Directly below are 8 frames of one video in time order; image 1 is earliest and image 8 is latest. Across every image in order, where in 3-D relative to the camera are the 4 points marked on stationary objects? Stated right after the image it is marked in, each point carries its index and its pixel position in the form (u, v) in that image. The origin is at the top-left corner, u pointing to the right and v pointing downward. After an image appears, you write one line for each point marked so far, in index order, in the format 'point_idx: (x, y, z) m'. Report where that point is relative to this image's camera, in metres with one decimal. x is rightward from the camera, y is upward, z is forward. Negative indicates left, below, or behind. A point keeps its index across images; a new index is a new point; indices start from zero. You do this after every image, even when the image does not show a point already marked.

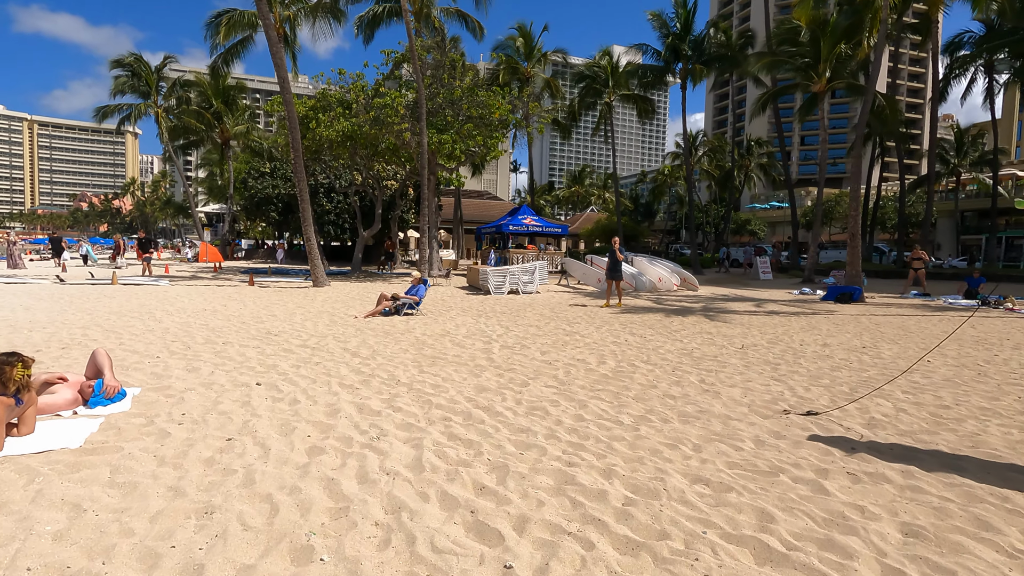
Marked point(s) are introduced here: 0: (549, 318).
0: (+0.7, -0.6, +10.6) m
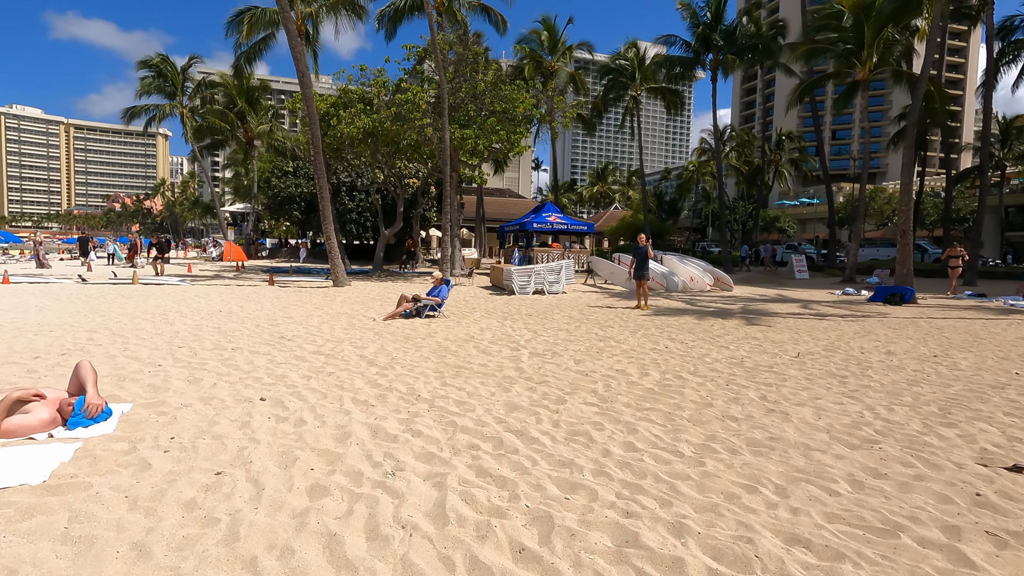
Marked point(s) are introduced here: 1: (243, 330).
0: (+1.2, -0.6, +10.0) m
1: (-4.0, -0.6, +8.0) m
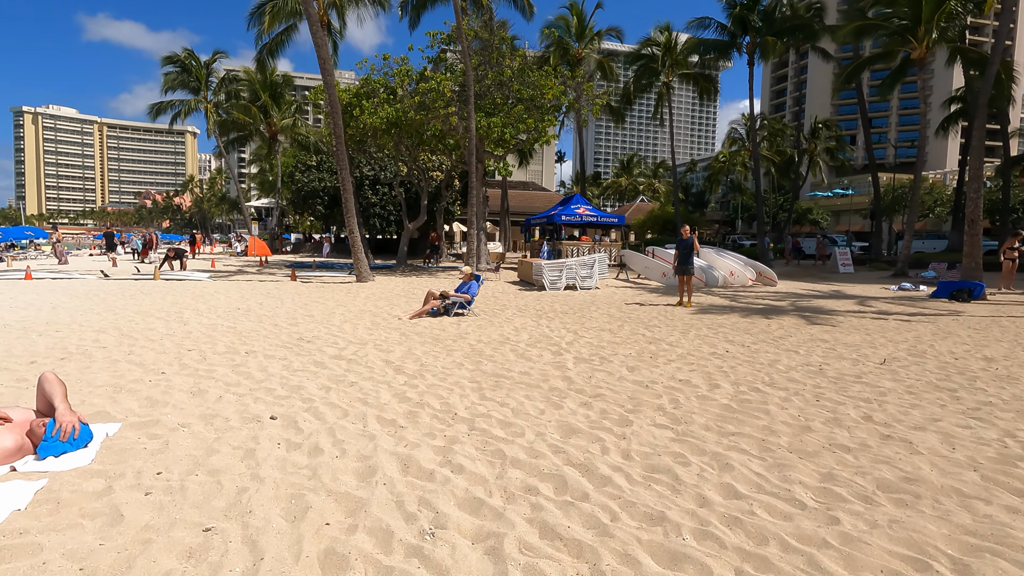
0: (+1.9, -0.6, +9.2) m
1: (-3.5, -0.6, +7.4) m
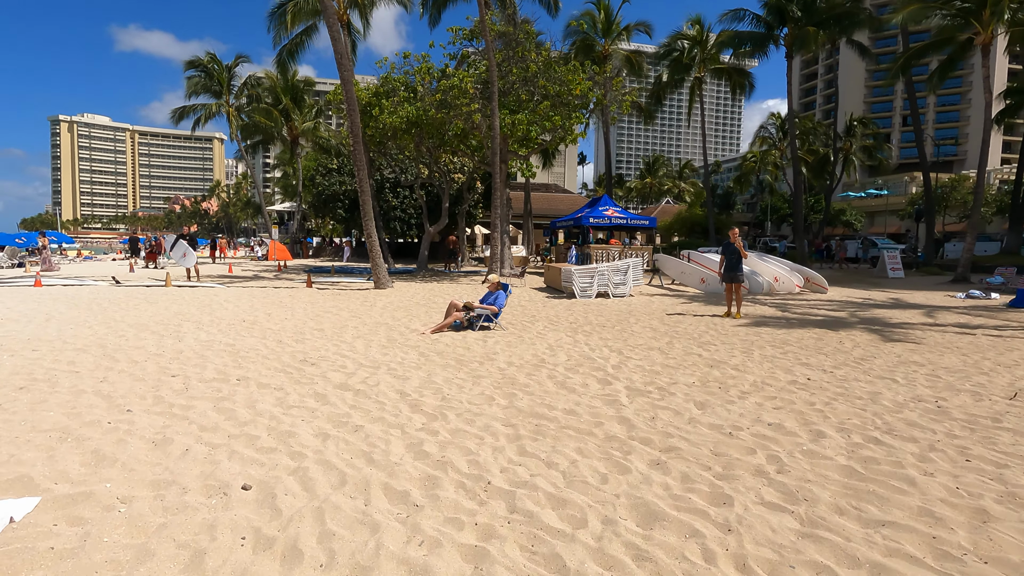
0: (+2.3, -0.7, +8.1) m
1: (-3.1, -0.7, +6.5) m
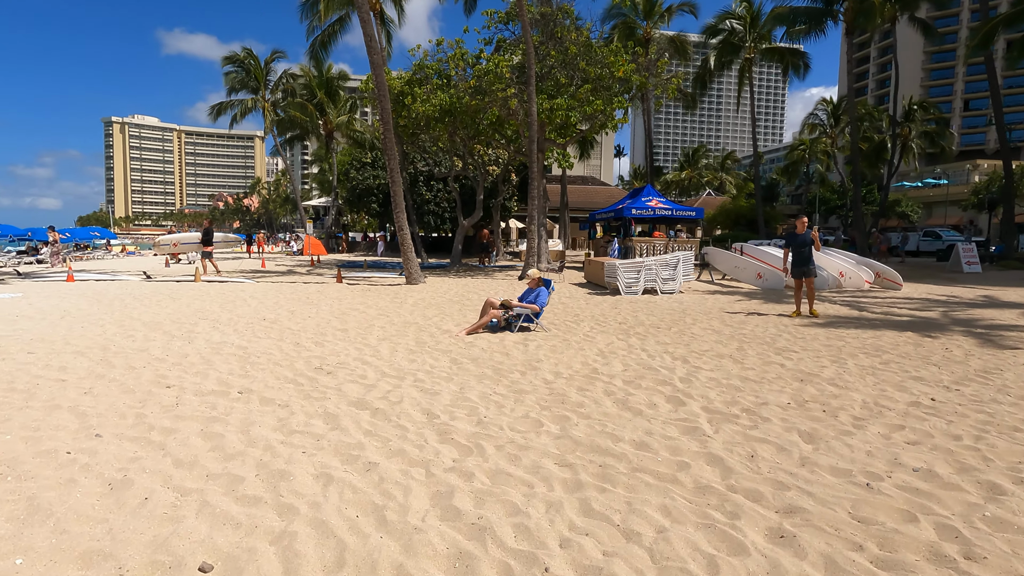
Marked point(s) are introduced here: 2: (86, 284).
0: (+2.9, -0.7, +7.0) m
1: (-2.6, -0.7, +5.8) m
2: (-10.6, +0.1, +13.4) m
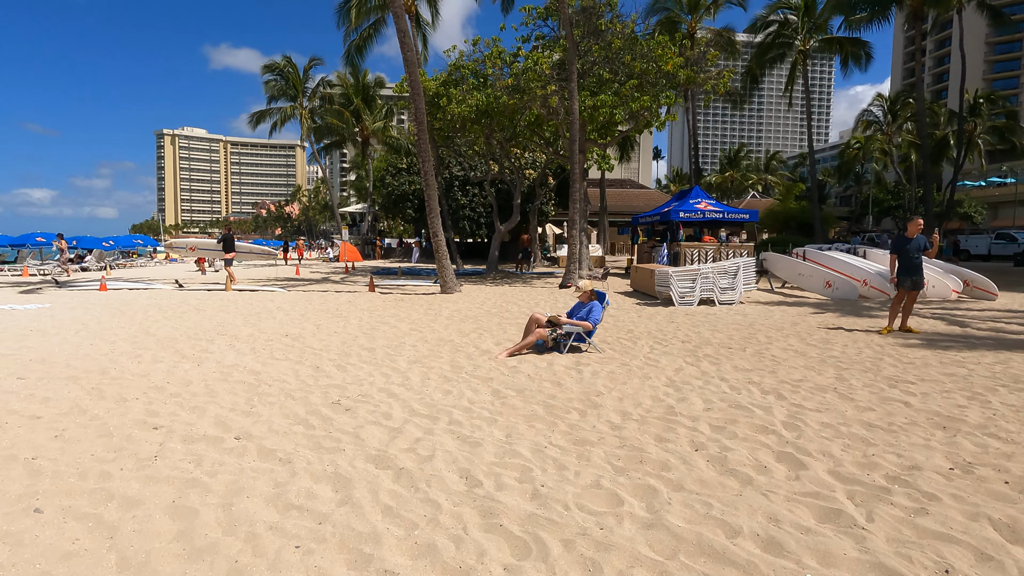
0: (+3.5, -0.8, +5.8) m
1: (-2.1, -0.9, +5.0) m
2: (-9.6, -0.1, +13.2) m
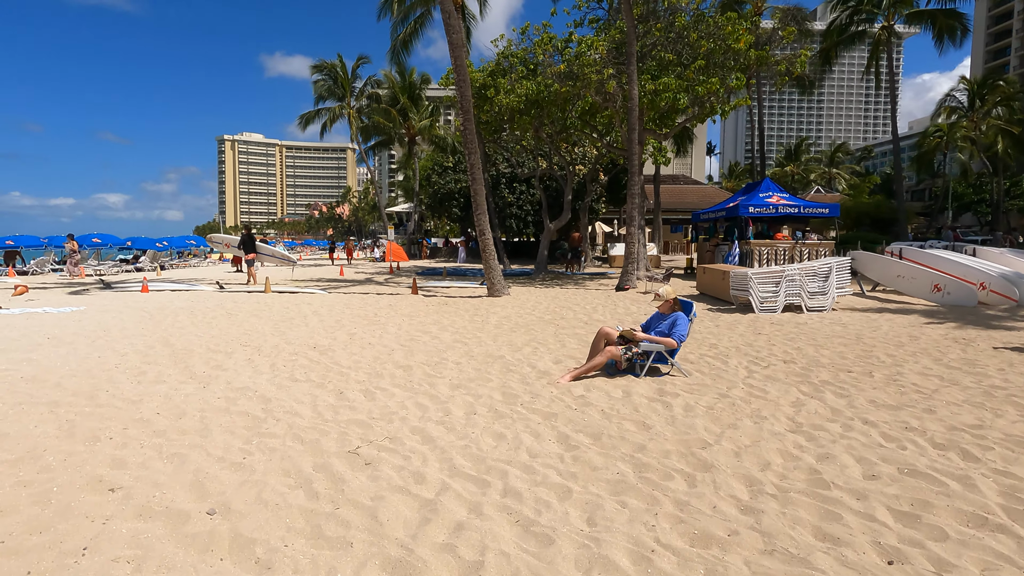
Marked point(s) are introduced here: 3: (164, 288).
0: (+4.0, -0.9, +4.4) m
1: (-1.6, -0.9, +4.0) m
2: (-8.4, -0.1, +12.8) m
3: (-9.1, 0.0, +14.2) m
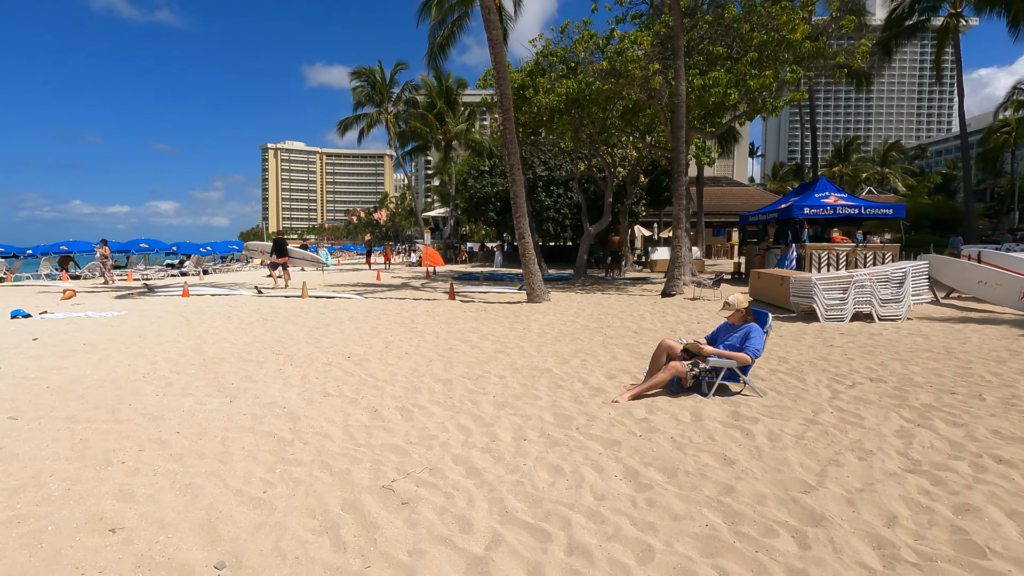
0: (+4.4, -1.0, +3.6) m
1: (-1.2, -1.0, +3.6) m
2: (-7.5, -0.3, +12.8) m
3: (-8.1, -0.1, +14.2) m
